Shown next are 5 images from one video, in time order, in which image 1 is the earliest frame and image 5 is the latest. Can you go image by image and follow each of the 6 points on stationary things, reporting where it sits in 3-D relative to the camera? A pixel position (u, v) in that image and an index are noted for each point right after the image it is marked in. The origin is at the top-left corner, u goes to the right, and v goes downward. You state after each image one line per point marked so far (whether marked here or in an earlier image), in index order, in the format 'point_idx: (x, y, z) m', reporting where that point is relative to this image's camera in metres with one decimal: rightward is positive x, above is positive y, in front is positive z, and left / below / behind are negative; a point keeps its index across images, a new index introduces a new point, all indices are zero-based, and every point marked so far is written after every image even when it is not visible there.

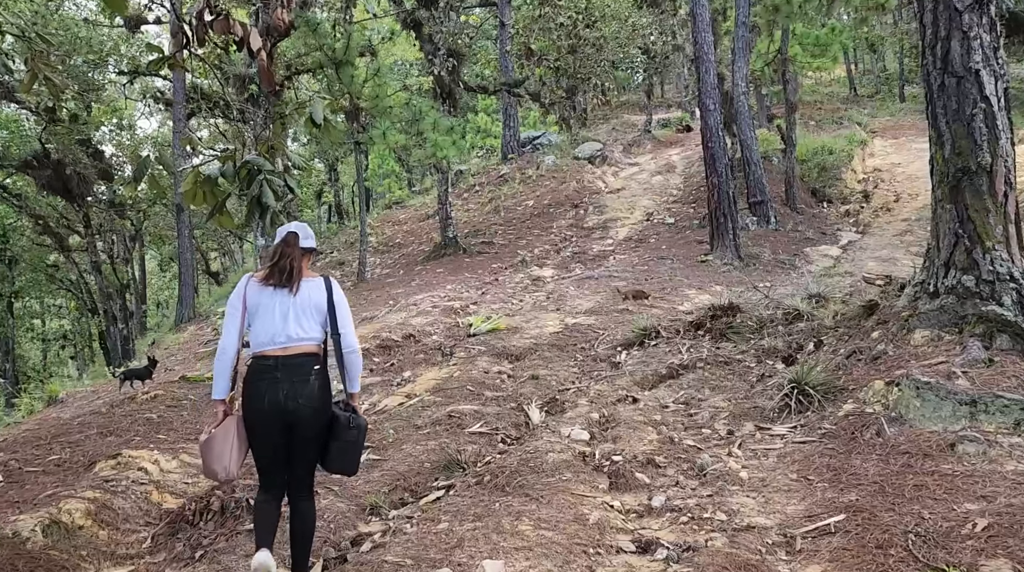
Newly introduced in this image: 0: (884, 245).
0: (+5.1, +0.6, +15.9) m
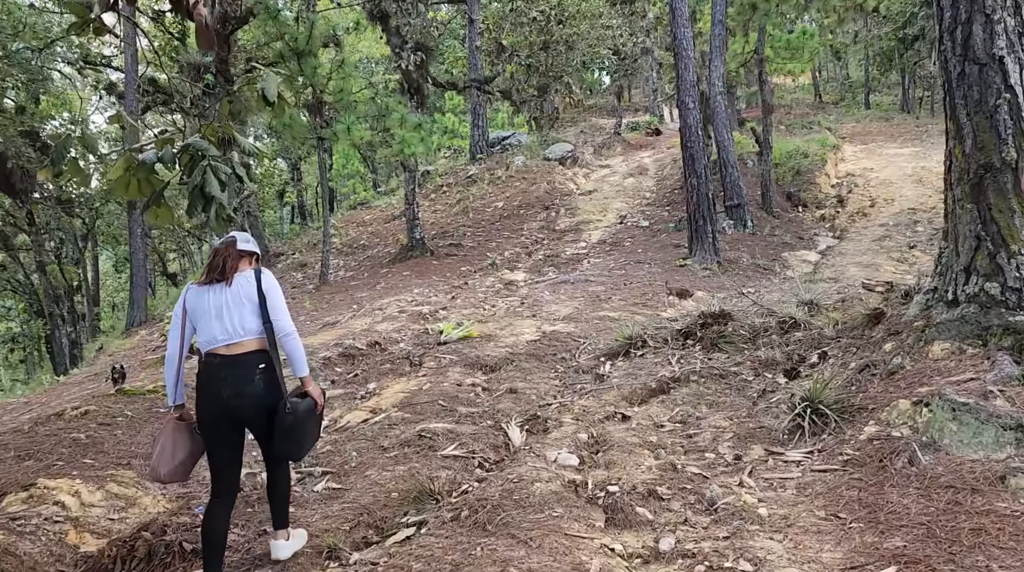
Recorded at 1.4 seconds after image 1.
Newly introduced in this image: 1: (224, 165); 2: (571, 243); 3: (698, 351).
0: (+4.8, +0.5, +15.3) m
1: (-1.5, +0.6, +6.0) m
2: (+0.9, +0.6, +16.8) m
3: (+1.4, -0.5, +8.7) m
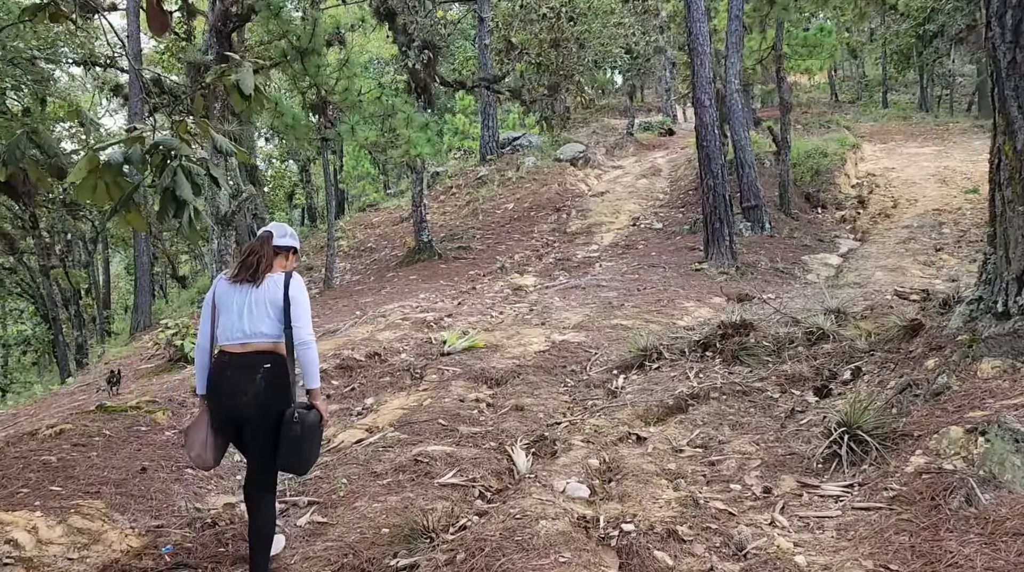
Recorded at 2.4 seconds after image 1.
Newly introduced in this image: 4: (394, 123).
0: (+4.9, +0.4, +14.7) m
1: (-1.5, +0.6, +5.4) m
2: (+1.0, +0.6, +16.2) m
3: (+1.5, -0.6, +8.1) m
4: (-1.3, +1.8, +12.5) m
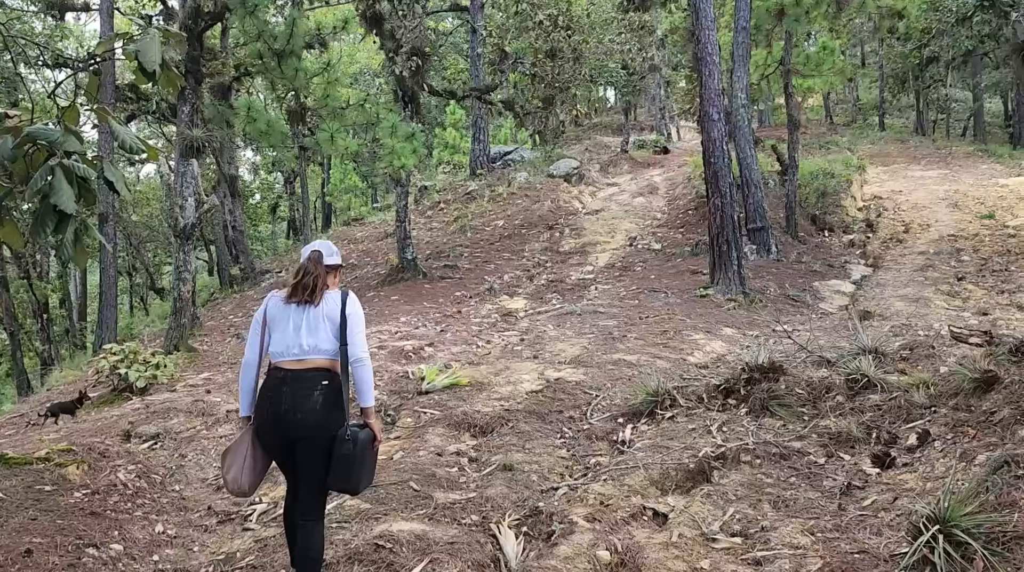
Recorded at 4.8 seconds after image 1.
0: (+4.7, +0.1, +13.4) m
1: (-1.5, +0.4, +4.1) m
2: (+0.9, +0.2, +15.0) m
3: (+1.4, -0.8, +6.8) m
4: (-1.4, +1.6, +11.2) m
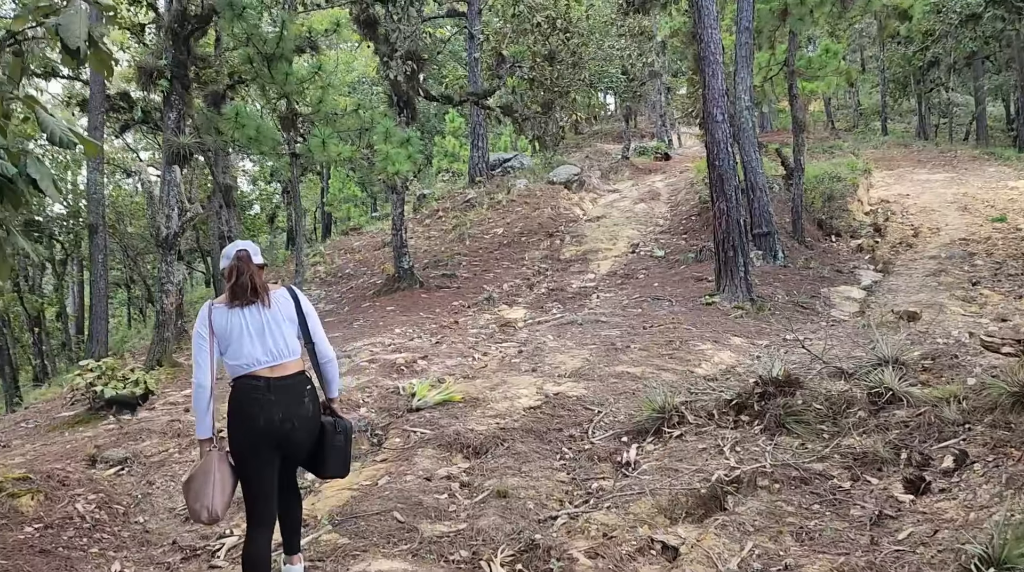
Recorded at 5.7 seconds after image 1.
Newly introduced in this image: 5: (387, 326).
0: (+4.7, 0.0, +12.9) m
1: (-1.6, +0.4, +3.6) m
2: (+0.8, +0.1, +14.4) m
3: (+1.4, -0.8, +6.3) m
4: (-1.4, +1.5, +10.7) m
5: (-1.4, -0.5, +12.1) m
